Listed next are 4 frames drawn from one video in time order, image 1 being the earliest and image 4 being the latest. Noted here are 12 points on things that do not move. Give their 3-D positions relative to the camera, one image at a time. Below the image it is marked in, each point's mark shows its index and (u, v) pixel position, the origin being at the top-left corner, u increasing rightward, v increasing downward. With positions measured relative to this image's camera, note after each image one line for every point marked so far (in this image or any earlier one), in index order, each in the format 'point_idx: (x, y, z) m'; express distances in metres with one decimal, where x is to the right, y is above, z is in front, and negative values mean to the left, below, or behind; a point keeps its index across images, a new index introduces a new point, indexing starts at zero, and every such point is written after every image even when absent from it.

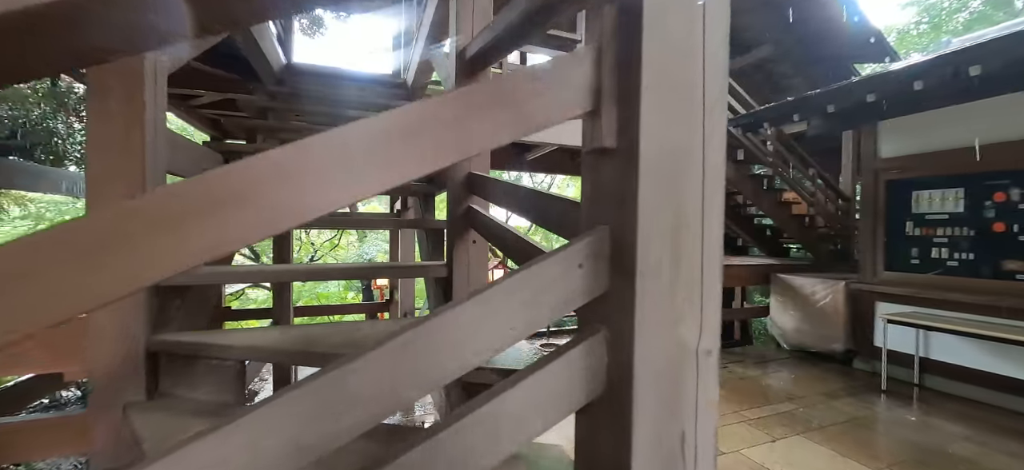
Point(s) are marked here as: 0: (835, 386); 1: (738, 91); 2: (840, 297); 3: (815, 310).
0: (+3.1, -1.5, +4.1) m
1: (+3.0, +1.9, +5.6) m
2: (+3.5, -0.7, +4.6) m
3: (+3.5, -0.9, +4.8) m
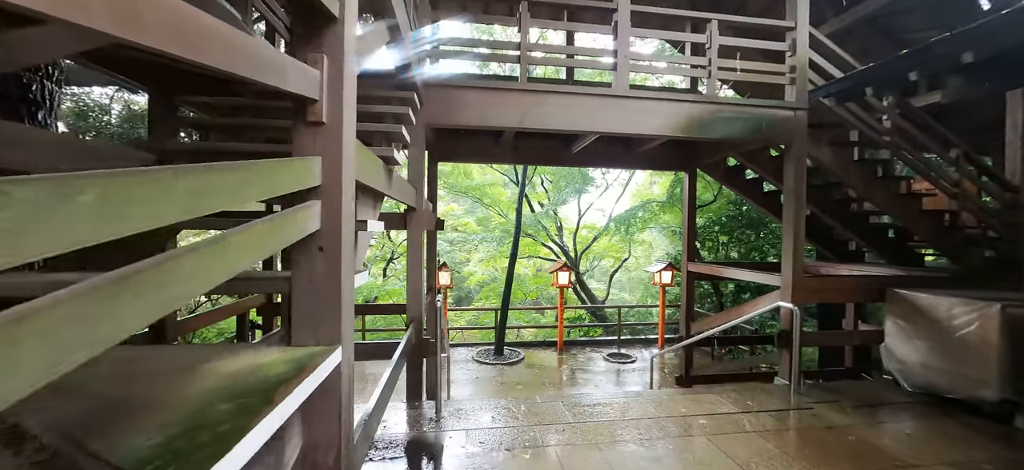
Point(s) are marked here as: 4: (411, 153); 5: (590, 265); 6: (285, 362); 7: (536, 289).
0: (+3.2, -1.5, +2.9) m
1: (+3.4, +1.9, +4.4) m
2: (+3.7, -0.7, +3.3) m
3: (+3.7, -0.9, +3.5) m
4: (-0.9, +0.7, +3.6) m
5: (+2.6, -1.0, +14.1) m
6: (-0.6, -0.3, +1.1) m
7: (+0.8, -1.7, +13.7) m
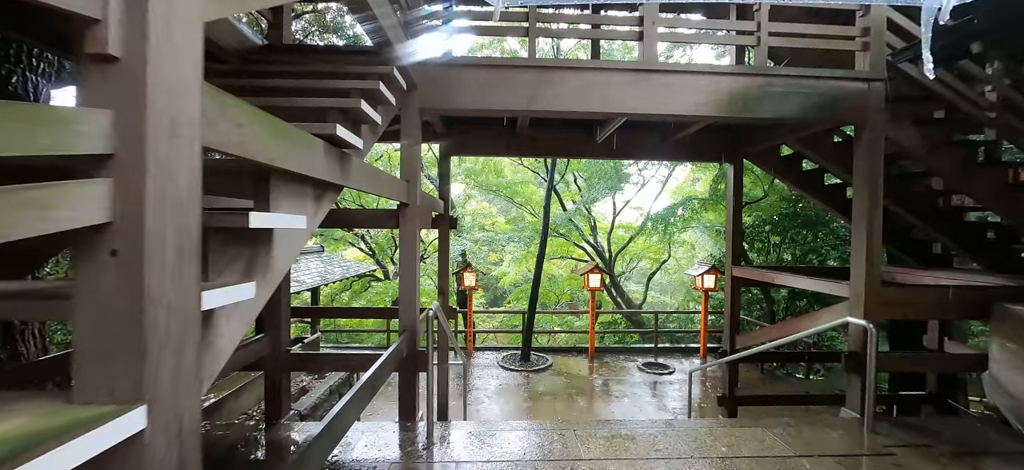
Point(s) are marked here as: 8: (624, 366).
0: (+3.1, -1.5, +2.1) m
1: (+3.5, +1.9, +3.6) m
2: (+3.7, -0.7, +2.4) m
3: (+3.7, -0.9, +2.7) m
4: (-0.8, +0.7, +3.2) m
5: (+3.6, -1.0, +13.3) m
6: (-0.8, -0.3, +0.7) m
7: (+1.8, -1.7, +13.1) m
8: (+2.5, -2.9, +9.2) m
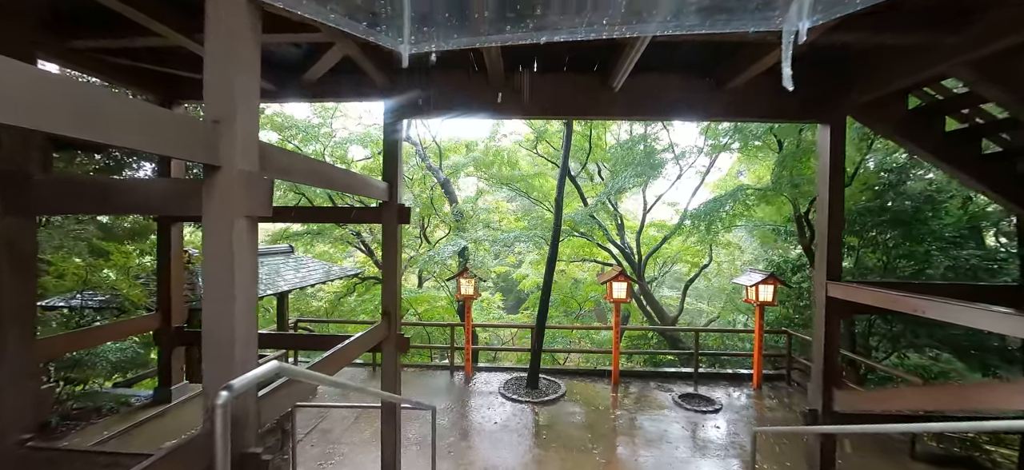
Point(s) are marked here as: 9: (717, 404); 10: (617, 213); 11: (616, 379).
0: (+2.7, -1.5, +0.3) m
1: (+3.2, +1.9, +1.7) m
2: (+3.3, -0.7, +0.6) m
3: (+3.3, -0.9, +0.8) m
4: (-1.1, +0.7, +1.6) m
5: (+4.0, -1.0, +11.4) m
6: (-1.3, -0.3, -0.9) m
7: (+2.1, -1.7, +11.3) m
8: (+2.5, -2.9, +7.4) m
9: (+3.5, -2.8, +7.1) m
10: (+2.6, +0.5, +10.3) m
11: (+2.0, -2.7, +8.0) m
